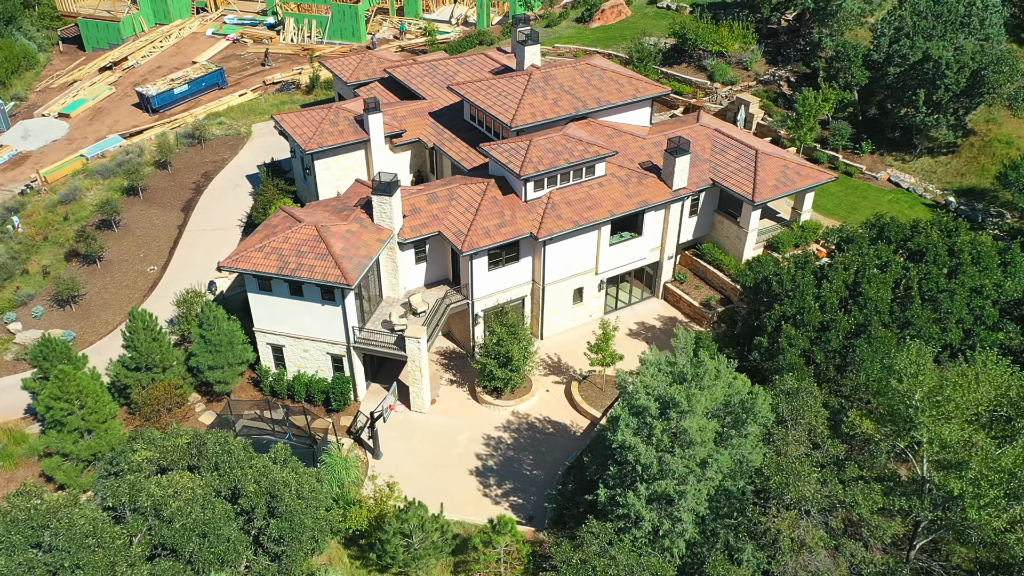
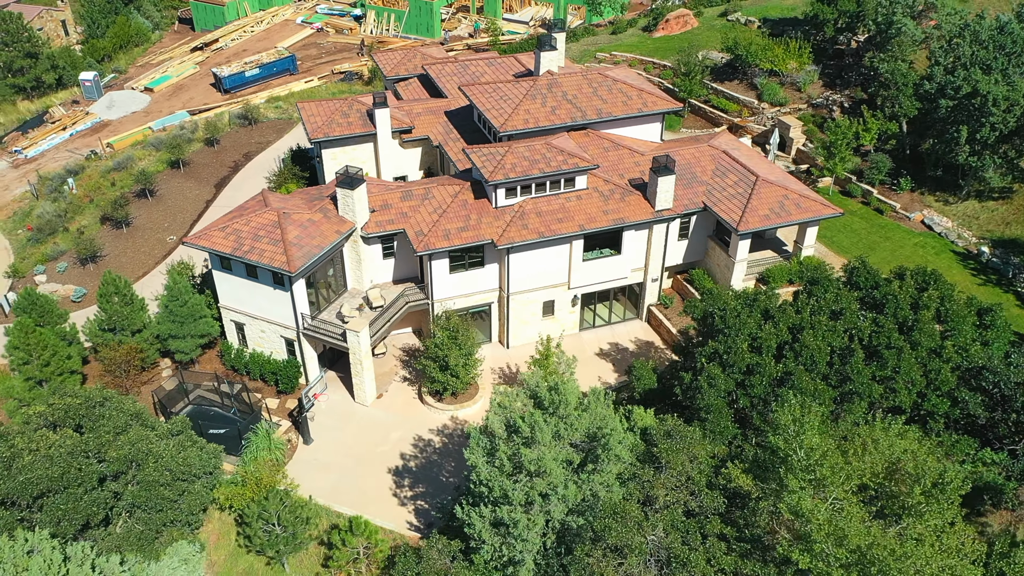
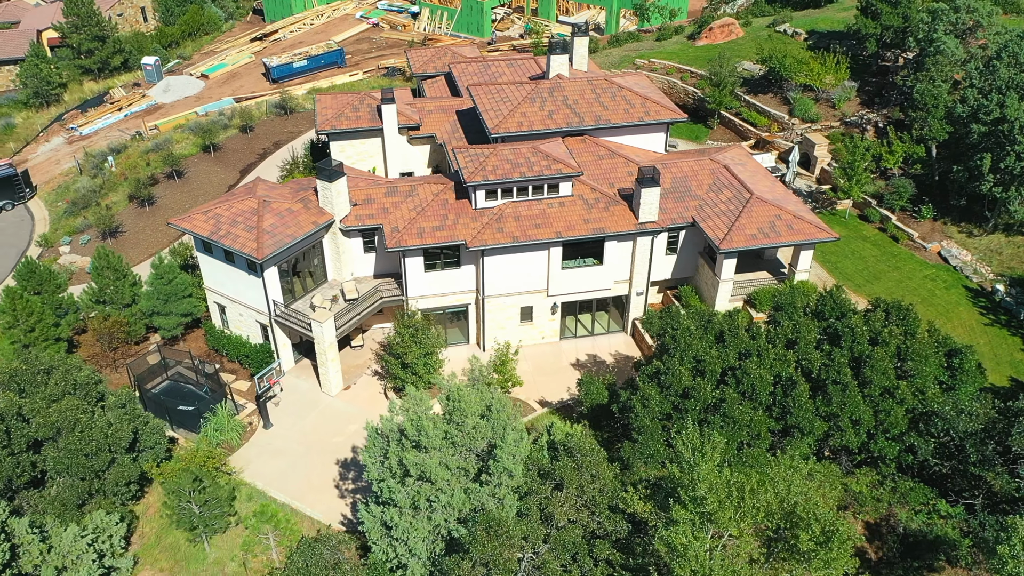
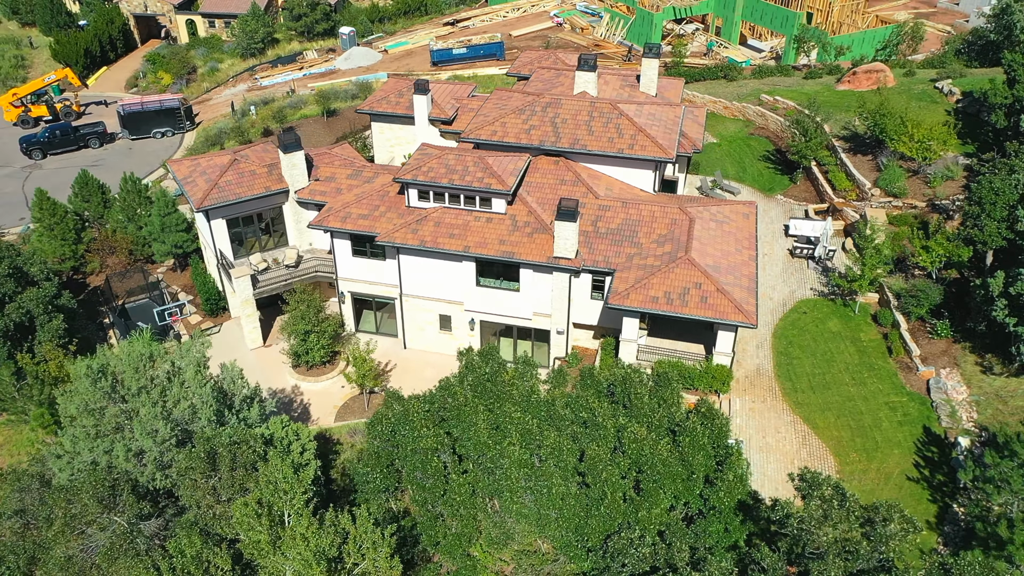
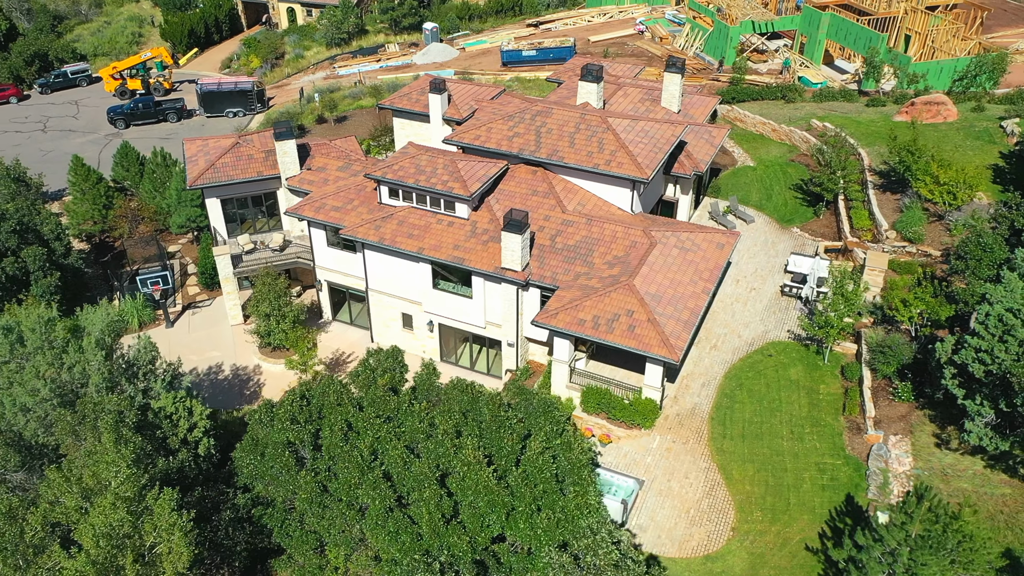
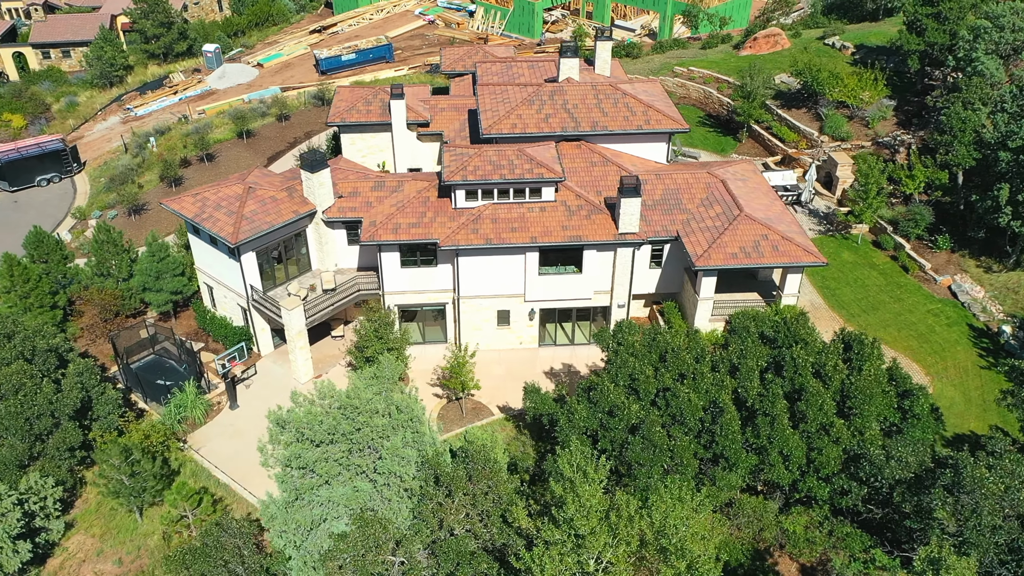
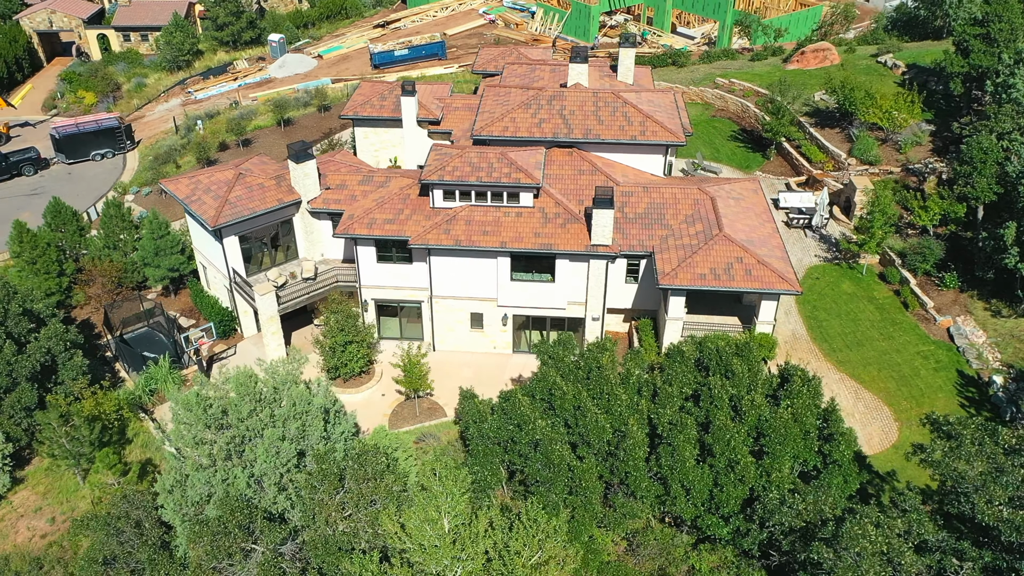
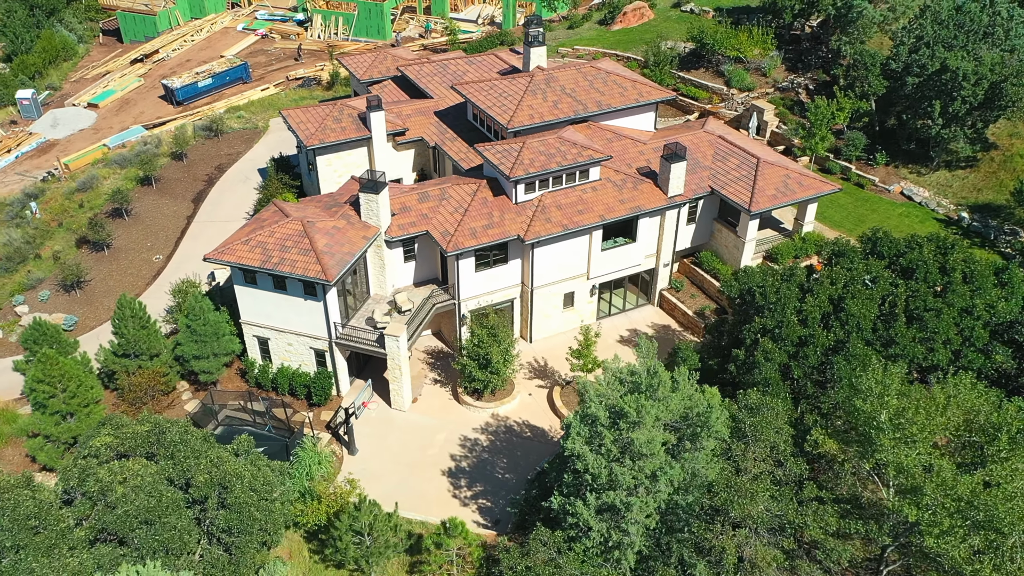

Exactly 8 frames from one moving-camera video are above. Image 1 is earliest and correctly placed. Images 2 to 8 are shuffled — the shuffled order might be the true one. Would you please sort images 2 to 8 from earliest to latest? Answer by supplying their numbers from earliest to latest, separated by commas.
8, 2, 3, 6, 7, 4, 5
